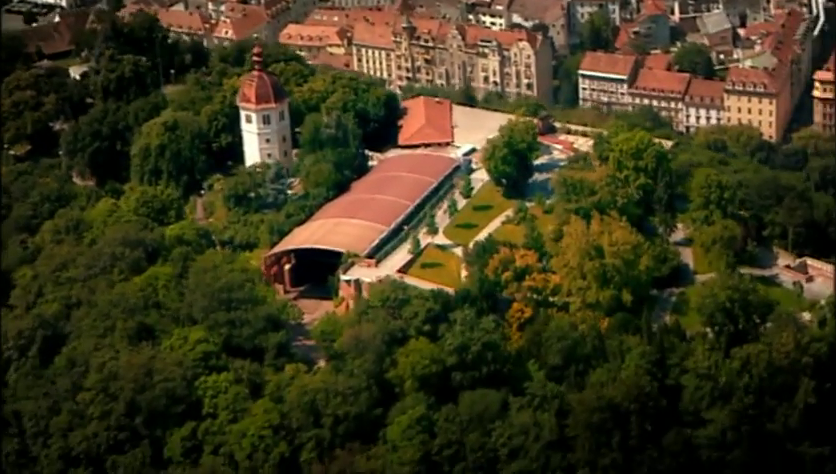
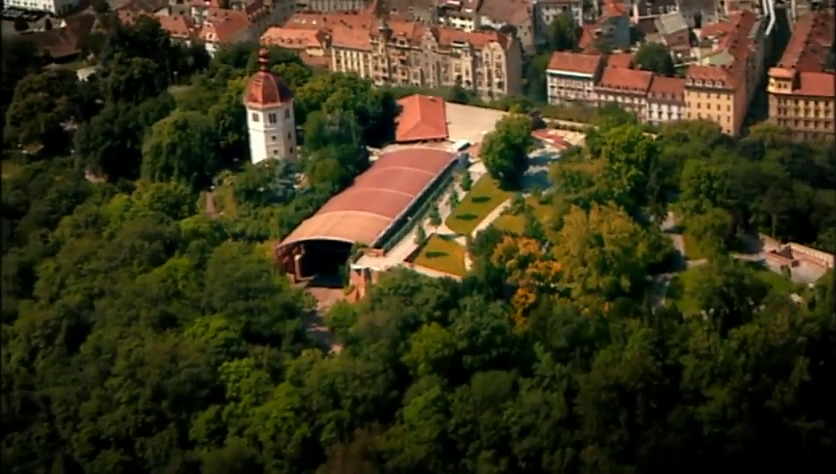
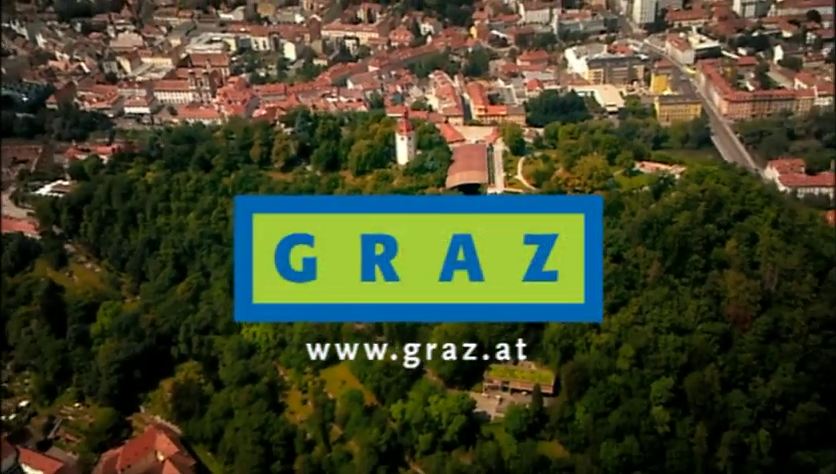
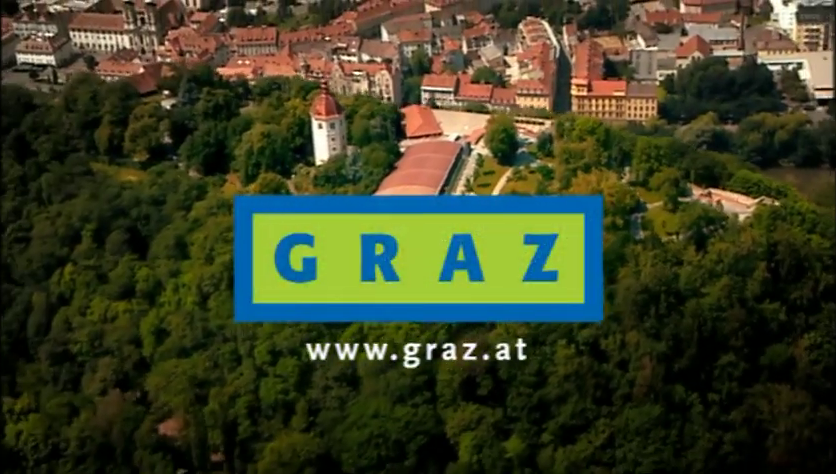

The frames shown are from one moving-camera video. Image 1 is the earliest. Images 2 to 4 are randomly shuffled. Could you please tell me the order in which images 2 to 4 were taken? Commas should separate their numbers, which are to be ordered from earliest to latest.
2, 4, 3
